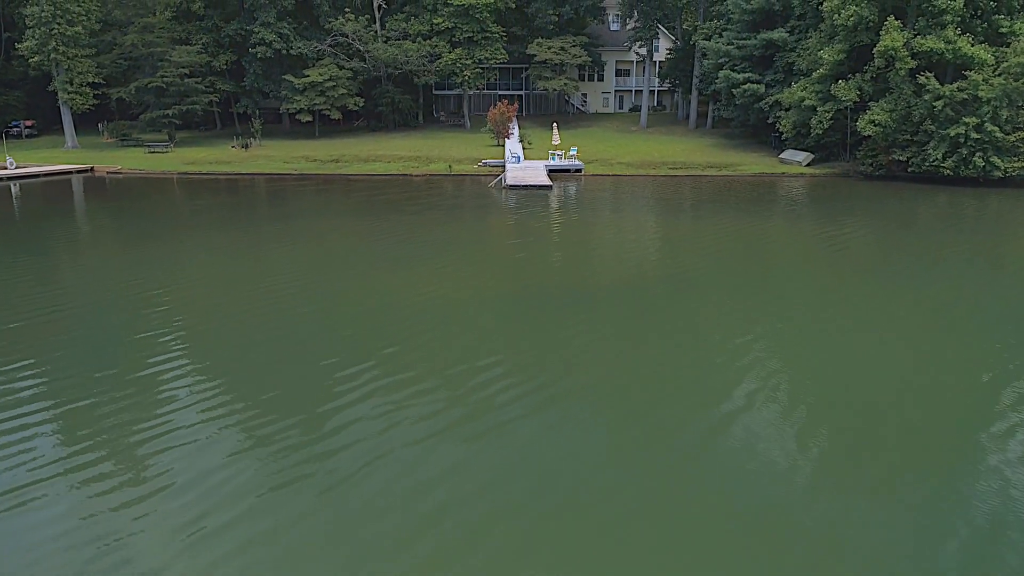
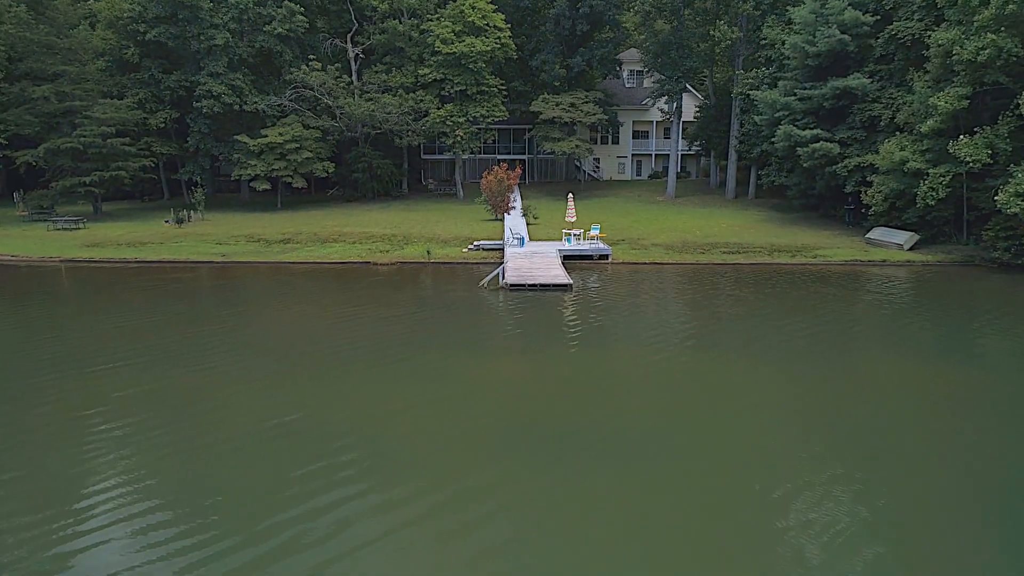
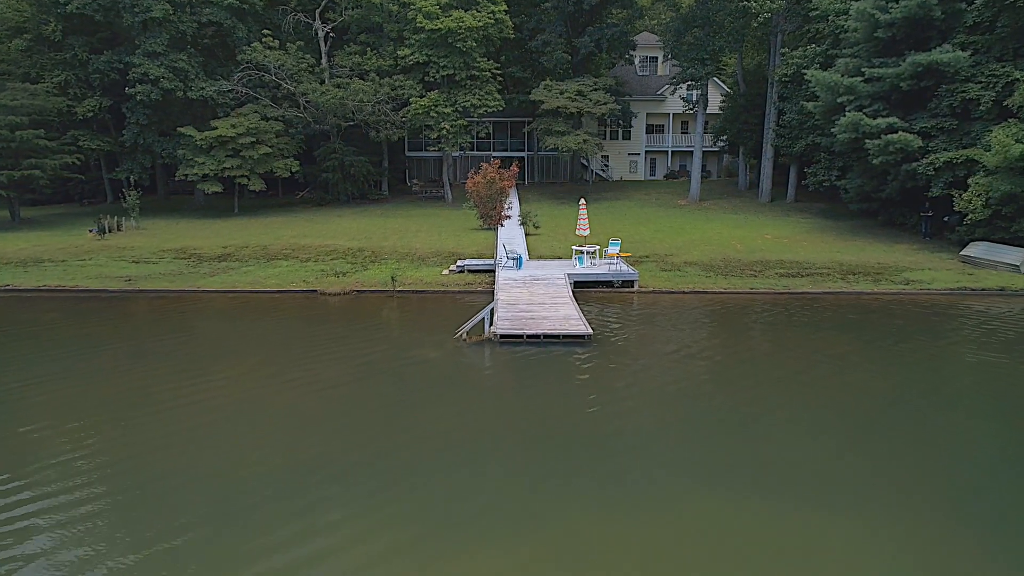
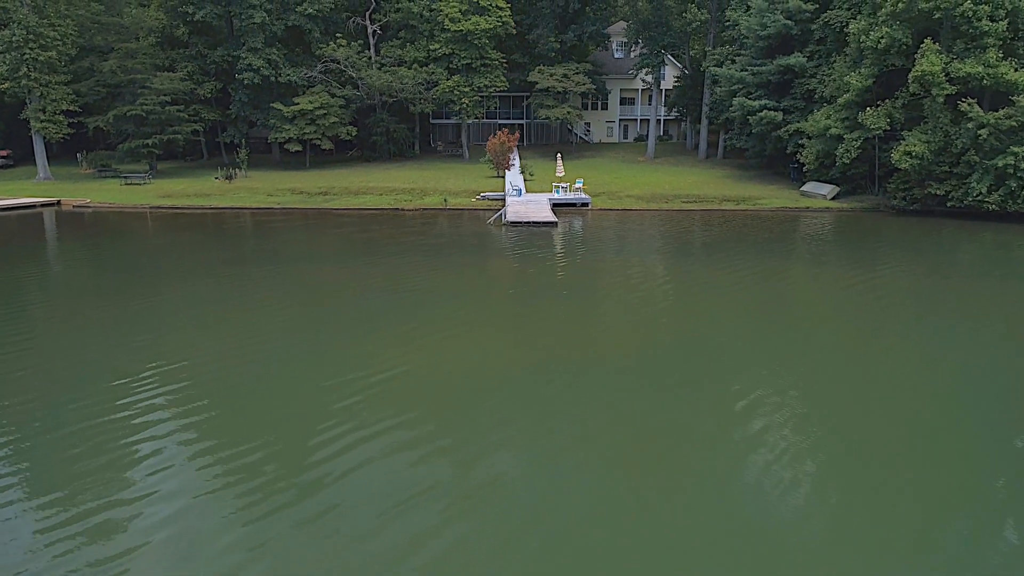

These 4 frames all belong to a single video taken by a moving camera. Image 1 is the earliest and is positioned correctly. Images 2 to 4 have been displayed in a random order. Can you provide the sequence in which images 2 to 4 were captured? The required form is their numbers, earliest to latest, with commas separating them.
4, 2, 3
